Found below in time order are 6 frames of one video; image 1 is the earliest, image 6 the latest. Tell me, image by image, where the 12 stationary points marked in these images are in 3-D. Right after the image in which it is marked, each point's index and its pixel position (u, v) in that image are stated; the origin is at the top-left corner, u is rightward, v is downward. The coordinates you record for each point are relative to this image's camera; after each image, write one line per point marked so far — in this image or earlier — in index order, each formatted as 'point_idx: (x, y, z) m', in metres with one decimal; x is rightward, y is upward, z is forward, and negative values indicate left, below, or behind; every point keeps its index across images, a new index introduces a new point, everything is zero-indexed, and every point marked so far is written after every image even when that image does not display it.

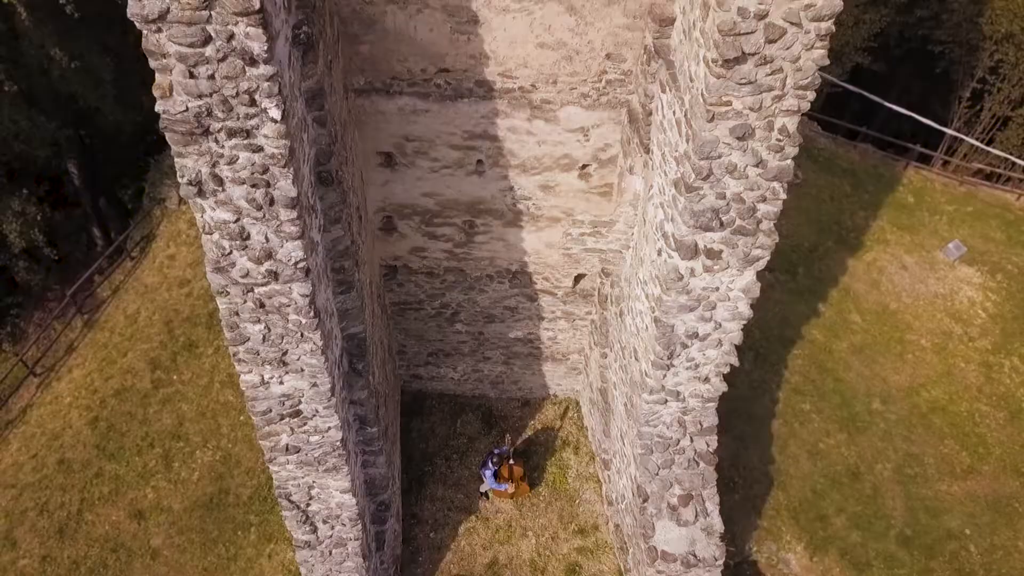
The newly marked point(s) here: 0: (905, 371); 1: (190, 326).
0: (+4.6, -0.9, +7.8) m
1: (-3.9, -0.5, +8.2) m
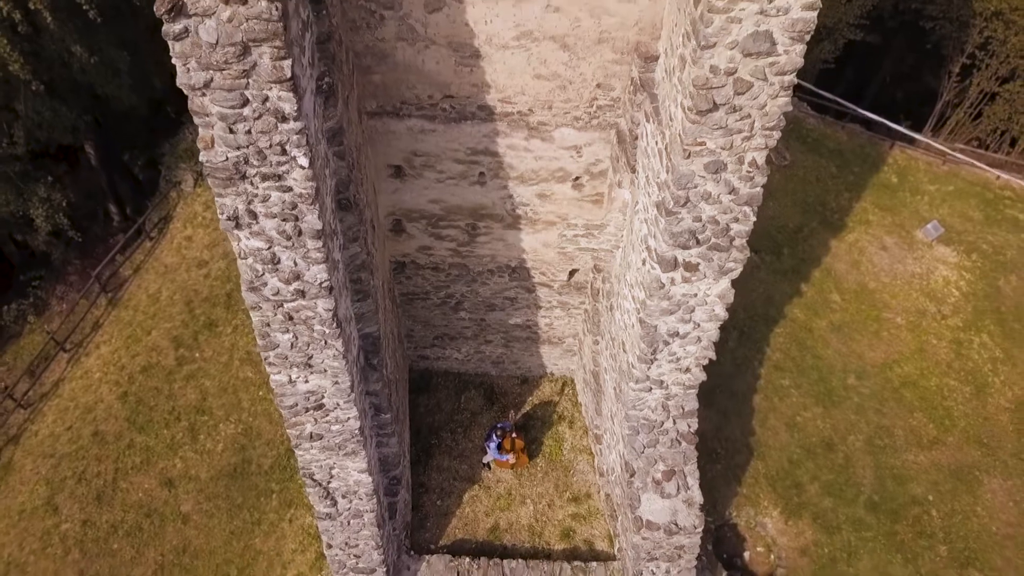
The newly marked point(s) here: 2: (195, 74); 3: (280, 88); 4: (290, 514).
0: (+4.6, -0.7, +8.3) m
1: (-3.9, -0.2, +8.6) m
2: (-1.4, +1.0, +3.0) m
3: (-1.1, +0.9, +3.0) m
4: (-2.4, -2.4, +7.1) m
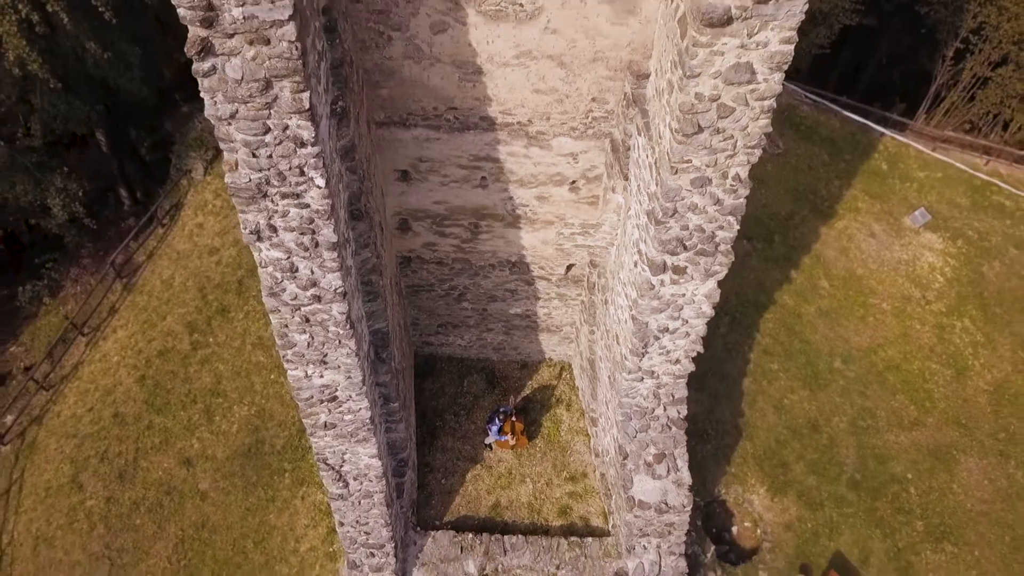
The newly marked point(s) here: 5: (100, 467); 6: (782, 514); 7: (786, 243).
0: (+4.6, -0.6, +8.6) m
1: (-3.9, -0.1, +9.0) m
2: (-1.4, +0.9, +3.3) m
3: (-1.1, +0.8, +3.3) m
4: (-2.4, -2.3, +7.6) m
5: (-4.9, -2.1, +7.9) m
6: (+3.0, -2.5, +7.5) m
7: (+3.8, +0.6, +9.2) m
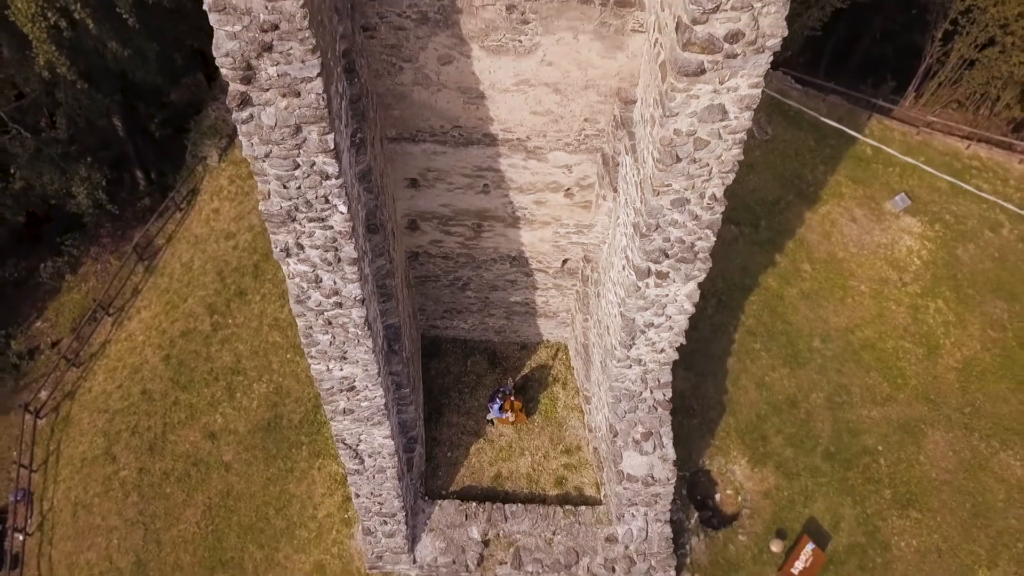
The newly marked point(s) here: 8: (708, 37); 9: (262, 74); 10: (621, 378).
0: (+4.6, -0.3, +9.1) m
1: (-3.9, +0.2, +9.5) m
2: (-1.4, +0.8, +3.7) m
3: (-1.1, +0.7, +3.8) m
4: (-2.4, -2.1, +8.2) m
5: (-4.9, -1.9, +8.6) m
6: (+3.0, -2.4, +8.1) m
7: (+3.8, +0.9, +9.7) m
8: (+1.0, +1.3, +3.5) m
9: (-1.3, +1.1, +3.4) m
10: (+1.0, -0.8, +6.2) m
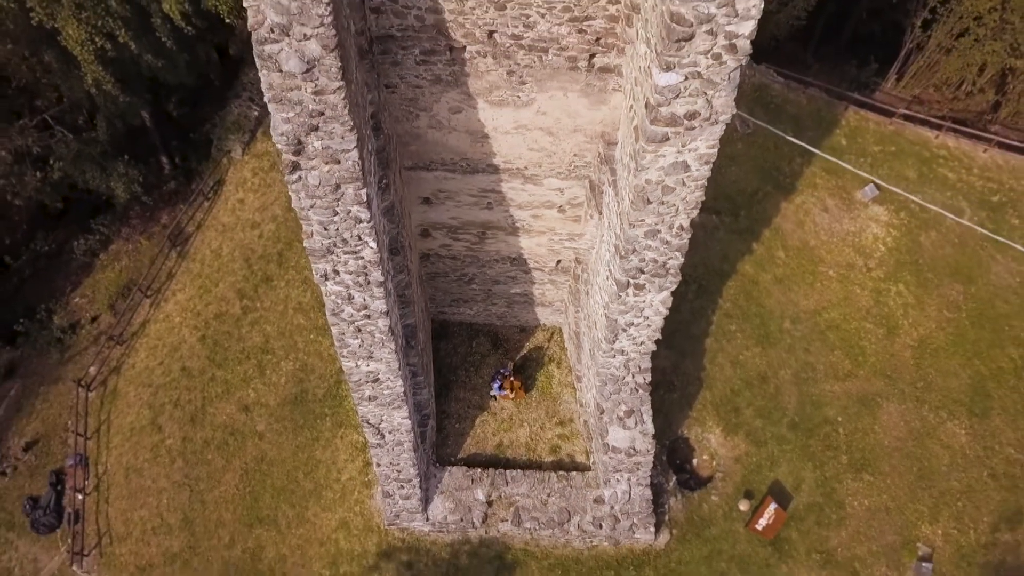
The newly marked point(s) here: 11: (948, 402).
0: (+4.6, -0.1, +10.1) m
1: (-3.9, +0.4, +10.3) m
2: (-1.4, +0.6, +4.6) m
3: (-1.1, +0.6, +4.6) m
4: (-2.4, -2.0, +9.2) m
5: (-4.9, -1.8, +9.6) m
6: (+3.0, -2.2, +9.2) m
7: (+3.8, +1.1, +10.5) m
8: (+1.0, +1.1, +4.3) m
9: (-1.3, +0.9, +4.3) m
10: (+1.0, -0.8, +7.1) m
11: (+6.2, -1.6, +9.4) m
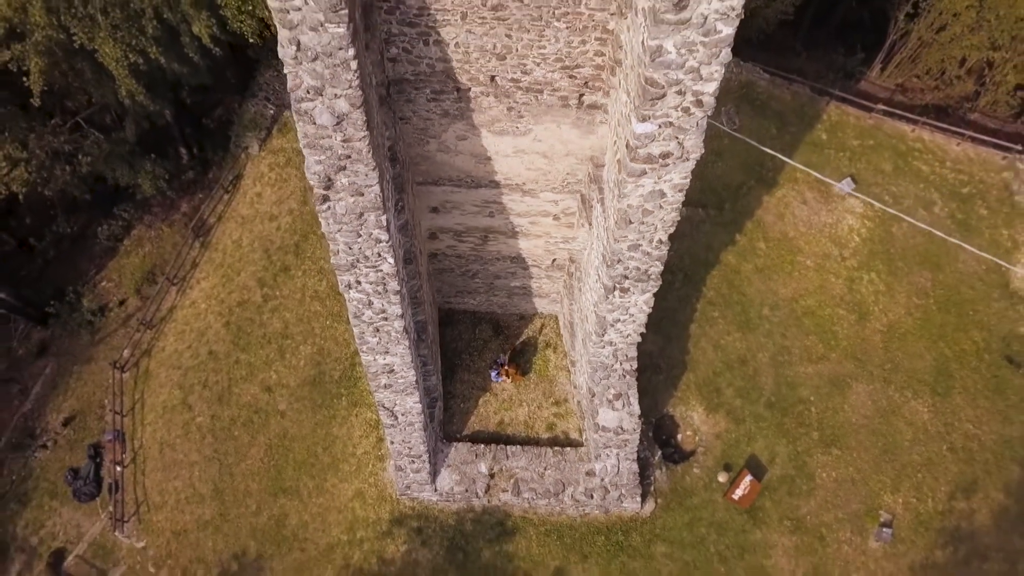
0: (+4.6, +0.1, +10.8) m
1: (-3.9, +0.6, +11.1) m
2: (-1.4, +0.5, +5.3) m
3: (-1.1, +0.5, +5.4) m
4: (-2.4, -1.9, +10.1) m
5: (-4.9, -1.6, +10.4) m
6: (+3.0, -2.1, +10.1) m
7: (+3.8, +1.3, +11.2) m
8: (+1.0, +1.0, +5.0) m
9: (-1.3, +0.8, +5.0) m
10: (+1.0, -0.8, +7.9) m
11: (+6.2, -1.5, +10.3) m
